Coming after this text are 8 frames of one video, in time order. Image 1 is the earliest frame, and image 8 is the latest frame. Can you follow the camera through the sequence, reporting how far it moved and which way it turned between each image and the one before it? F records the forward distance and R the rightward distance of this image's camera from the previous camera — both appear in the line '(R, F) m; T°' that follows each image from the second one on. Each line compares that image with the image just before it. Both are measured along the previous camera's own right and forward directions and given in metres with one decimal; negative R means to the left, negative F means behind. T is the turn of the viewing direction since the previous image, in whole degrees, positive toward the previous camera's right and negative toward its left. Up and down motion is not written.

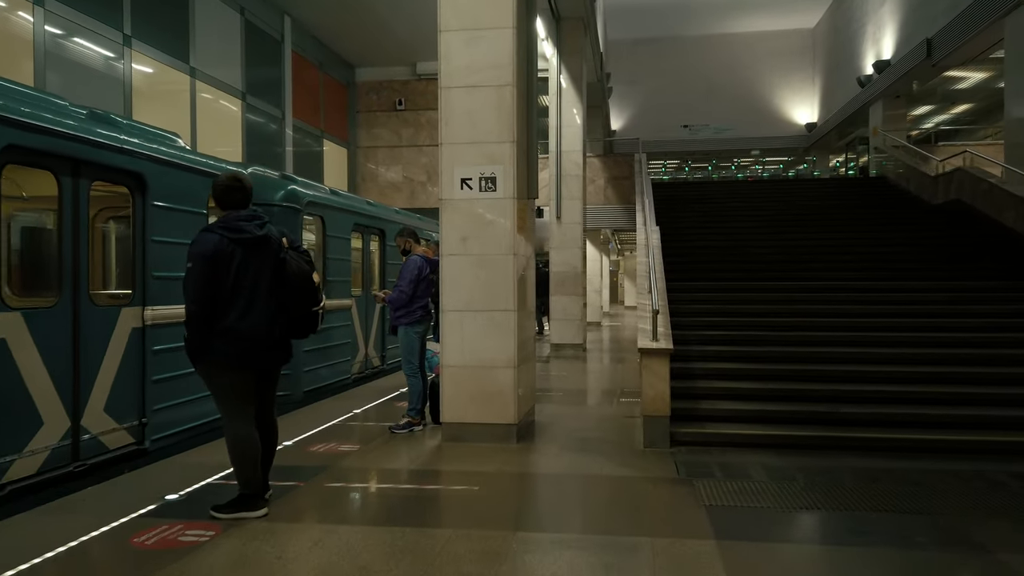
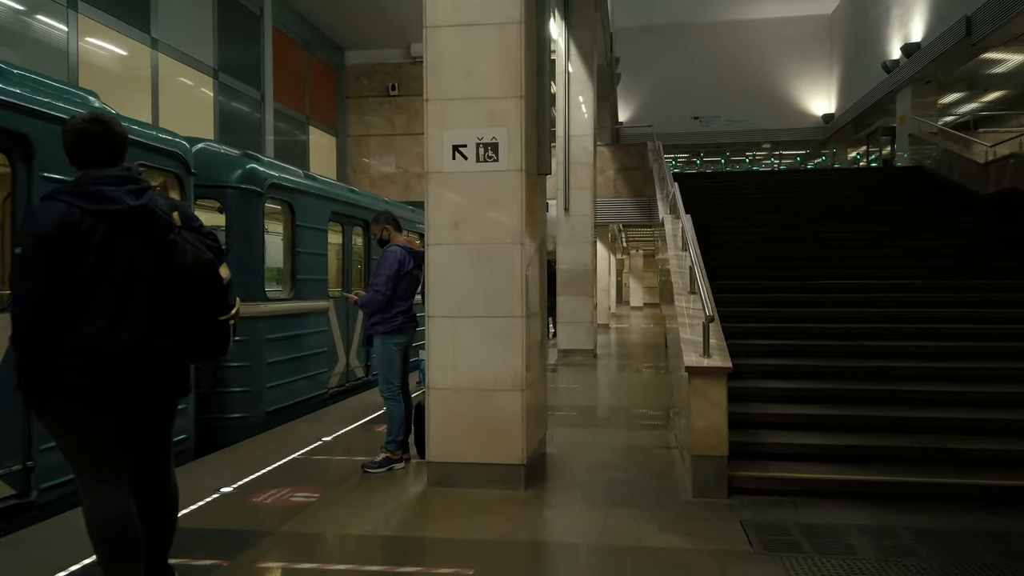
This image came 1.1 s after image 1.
(0.0, +1.3) m; 0°
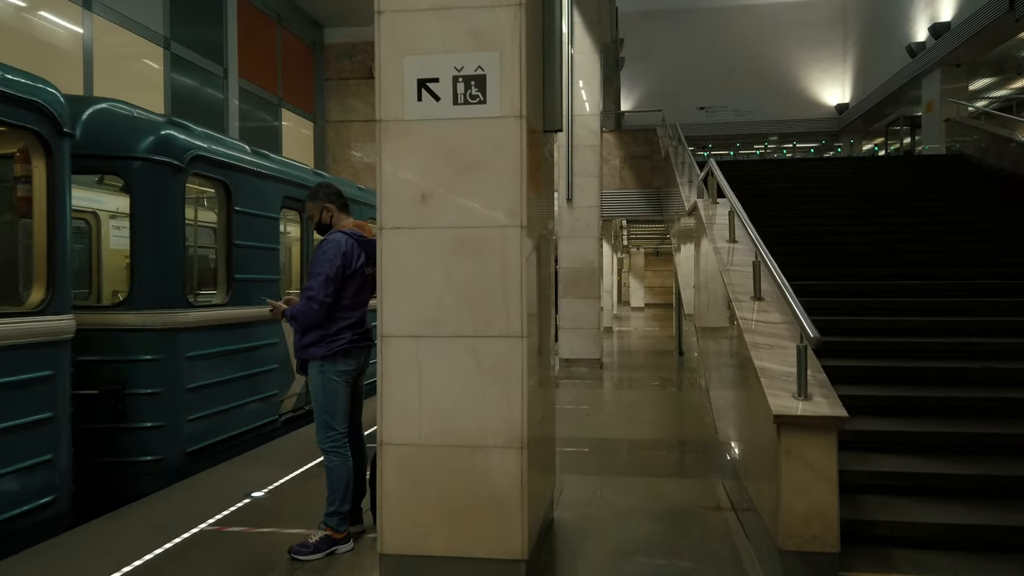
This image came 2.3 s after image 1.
(0.0, +1.5) m; 0°
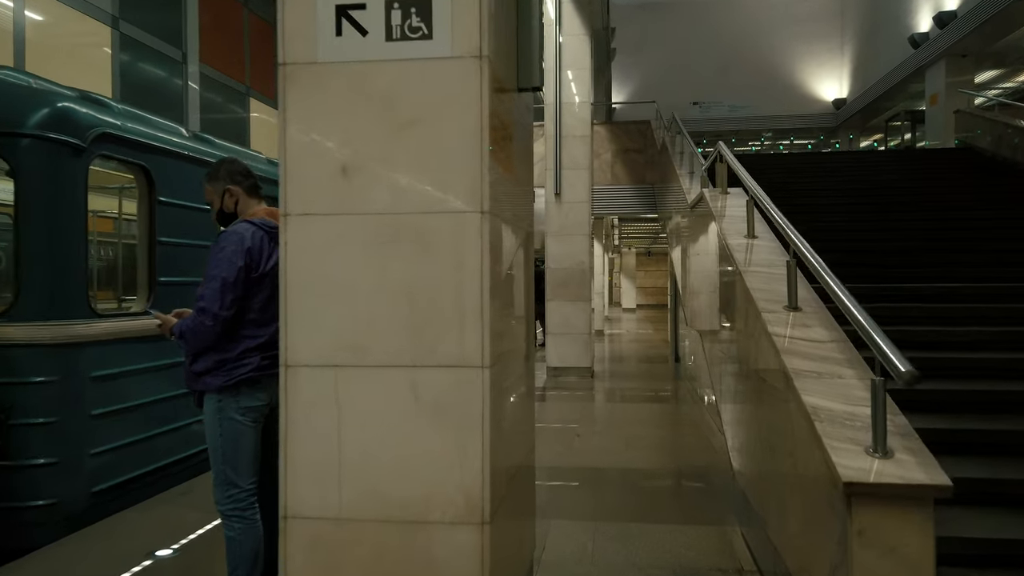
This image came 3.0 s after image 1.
(+0.1, +0.8) m; +1°
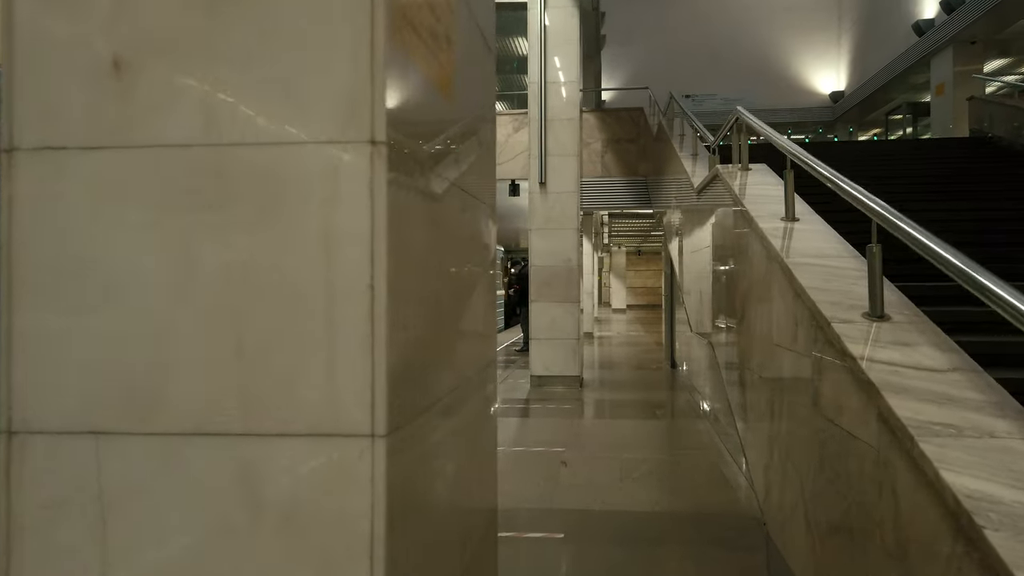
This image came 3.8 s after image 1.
(+0.1, +1.0) m; +1°
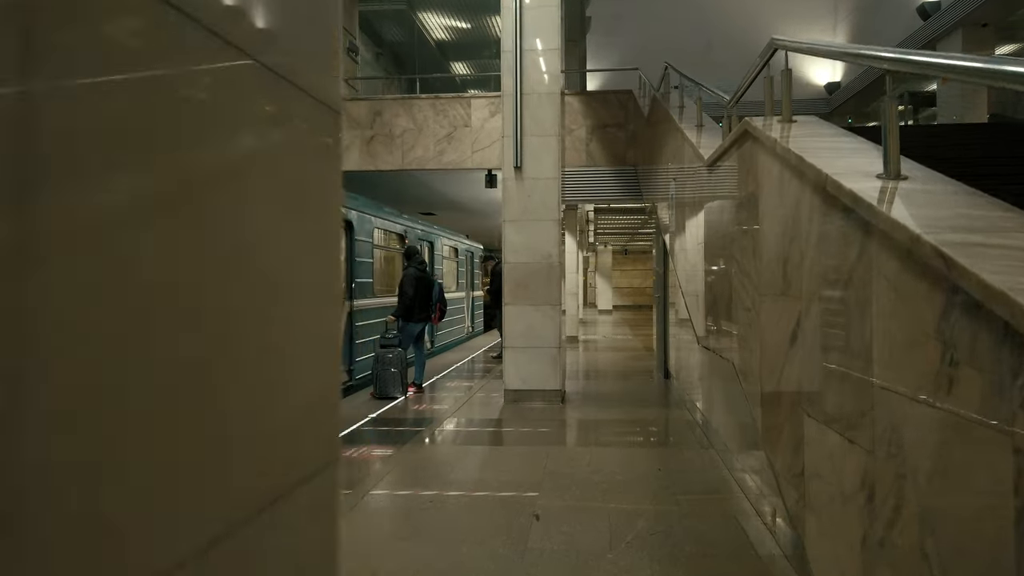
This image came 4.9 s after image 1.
(+0.1, +1.2) m; +1°
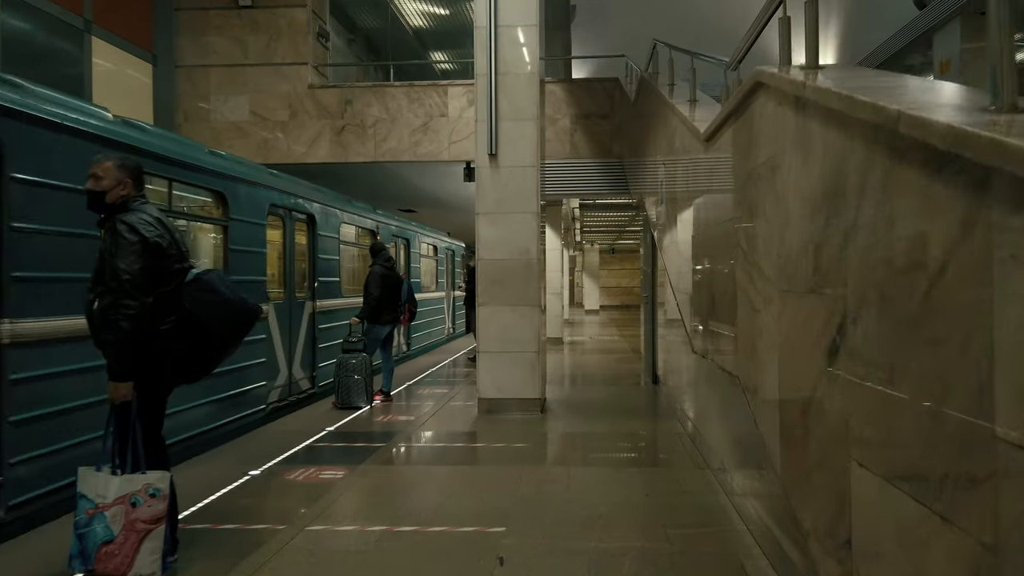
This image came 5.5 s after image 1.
(+0.1, +0.6) m; +1°
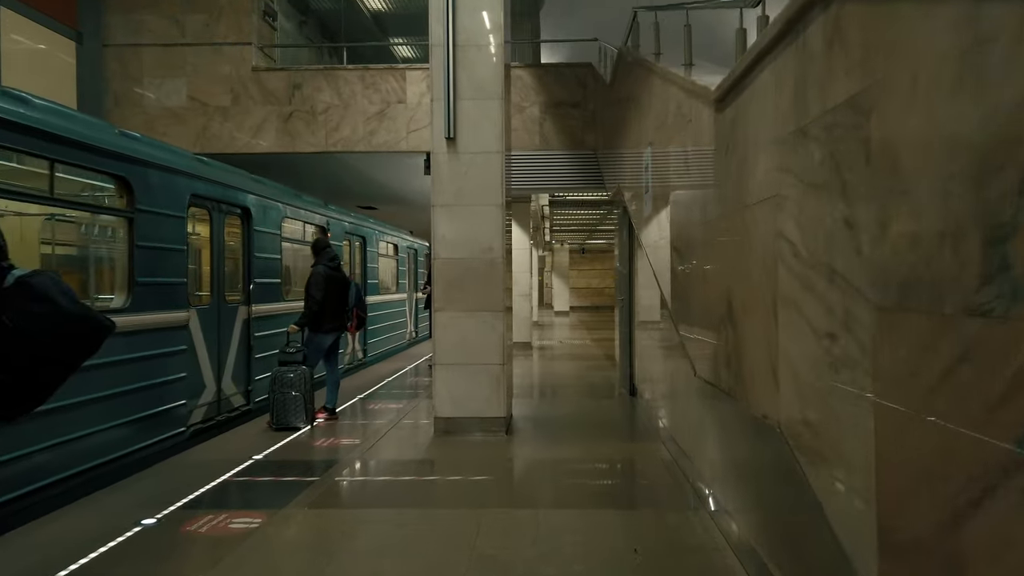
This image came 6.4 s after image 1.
(+0.1, +0.8) m; +2°
